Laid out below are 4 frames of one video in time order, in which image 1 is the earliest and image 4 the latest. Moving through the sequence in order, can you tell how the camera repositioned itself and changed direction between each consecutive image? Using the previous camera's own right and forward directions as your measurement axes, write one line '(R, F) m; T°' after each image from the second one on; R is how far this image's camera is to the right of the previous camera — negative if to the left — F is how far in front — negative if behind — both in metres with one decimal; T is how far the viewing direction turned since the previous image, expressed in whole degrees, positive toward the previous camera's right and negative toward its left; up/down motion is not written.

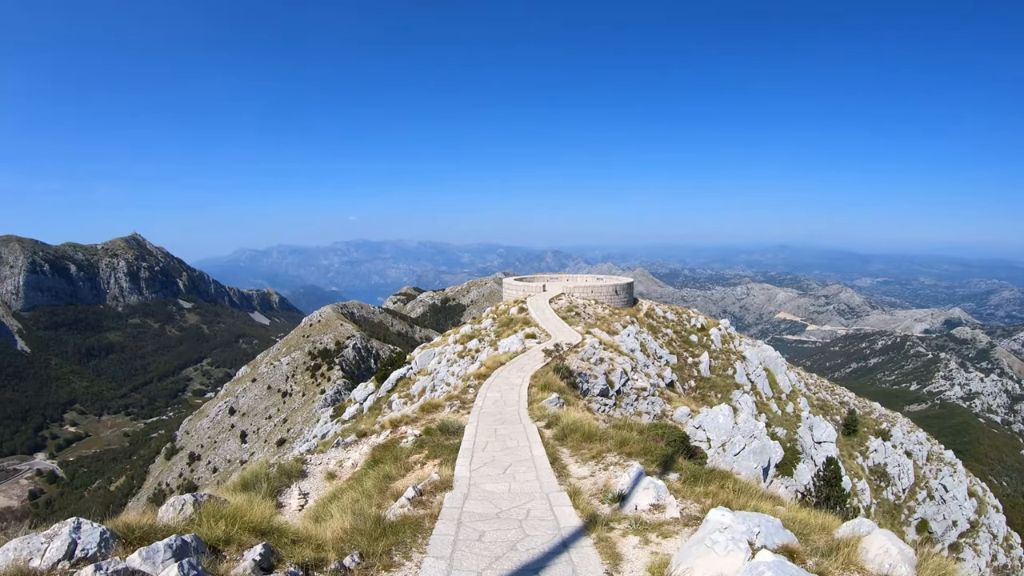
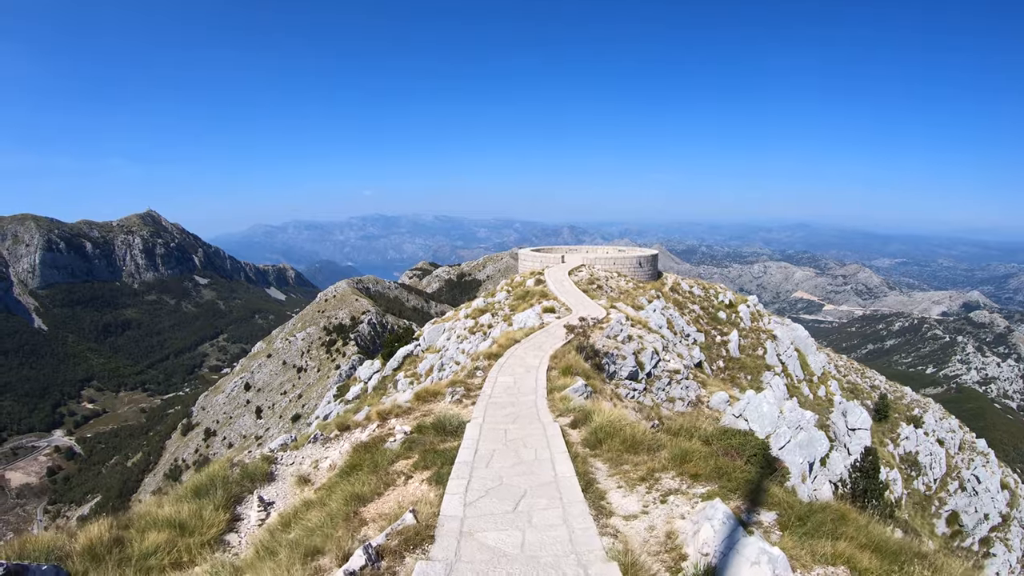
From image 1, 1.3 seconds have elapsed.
(0.0, +2.3) m; -2°
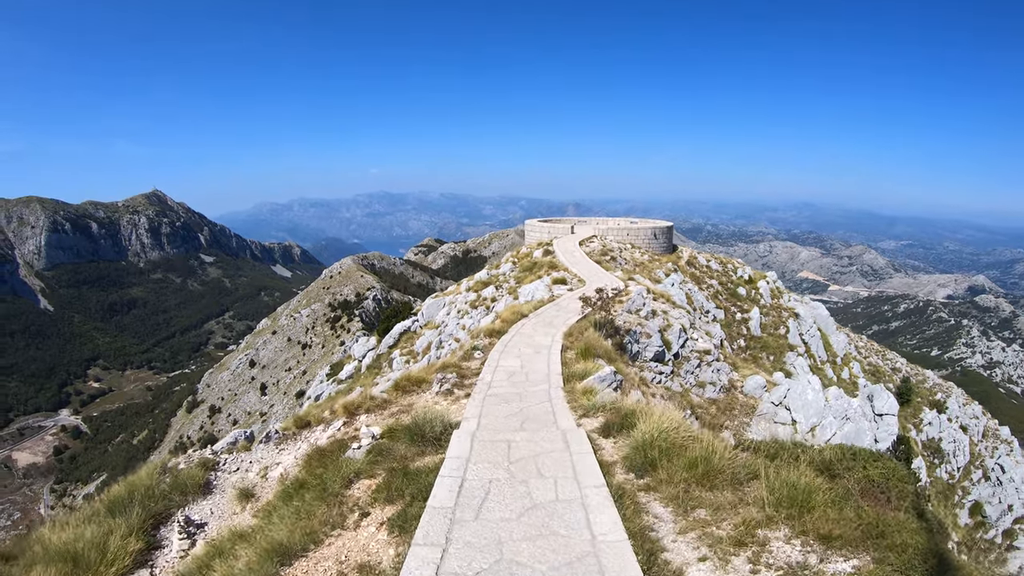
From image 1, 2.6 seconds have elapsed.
(0.0, +2.2) m; -1°
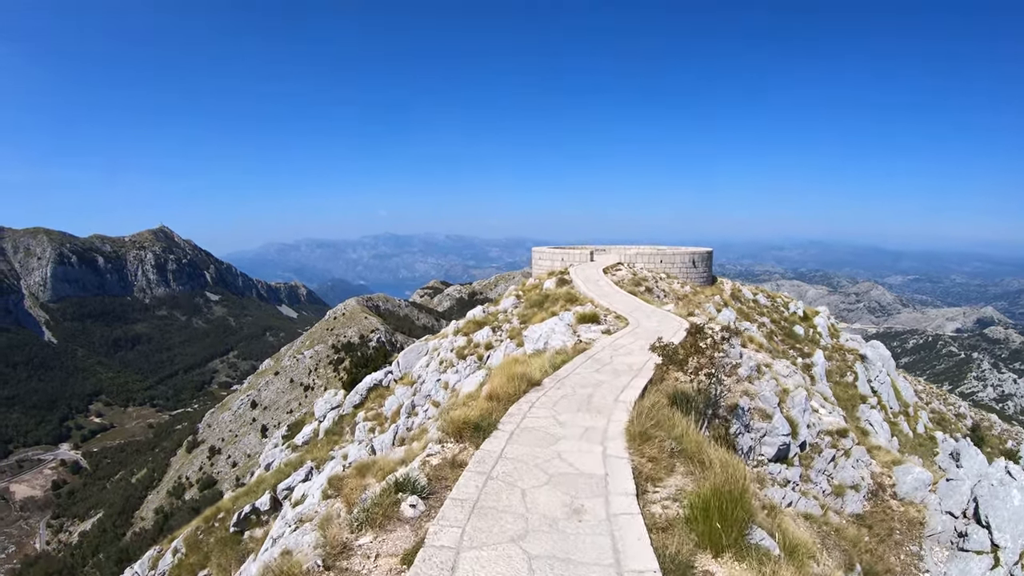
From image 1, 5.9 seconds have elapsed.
(+0.1, +5.4) m; -1°
